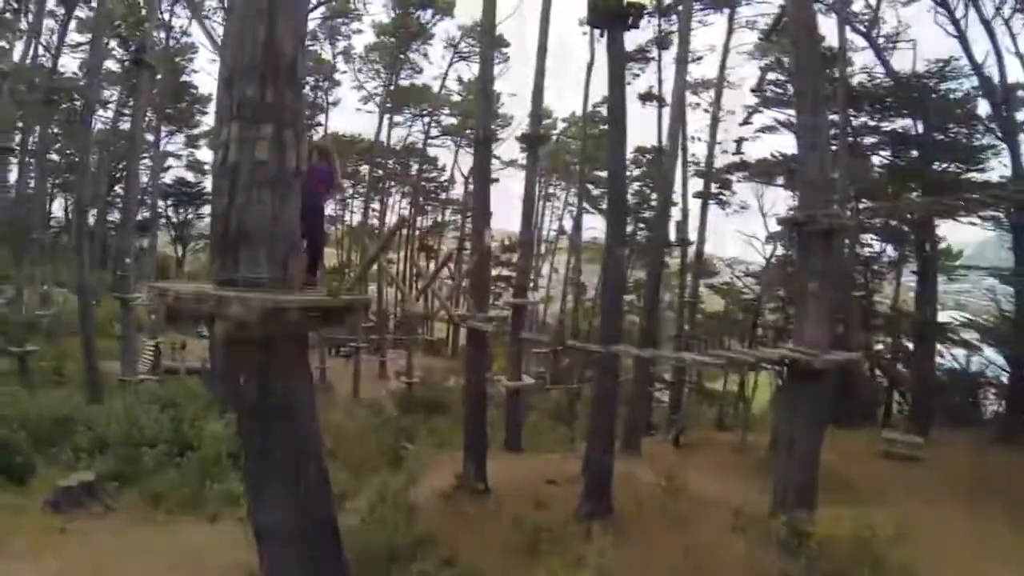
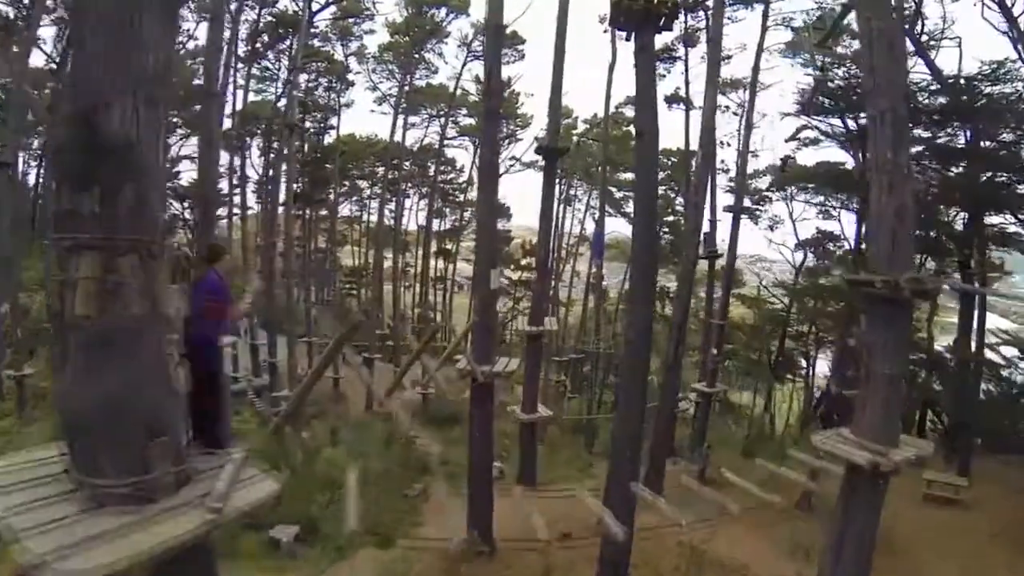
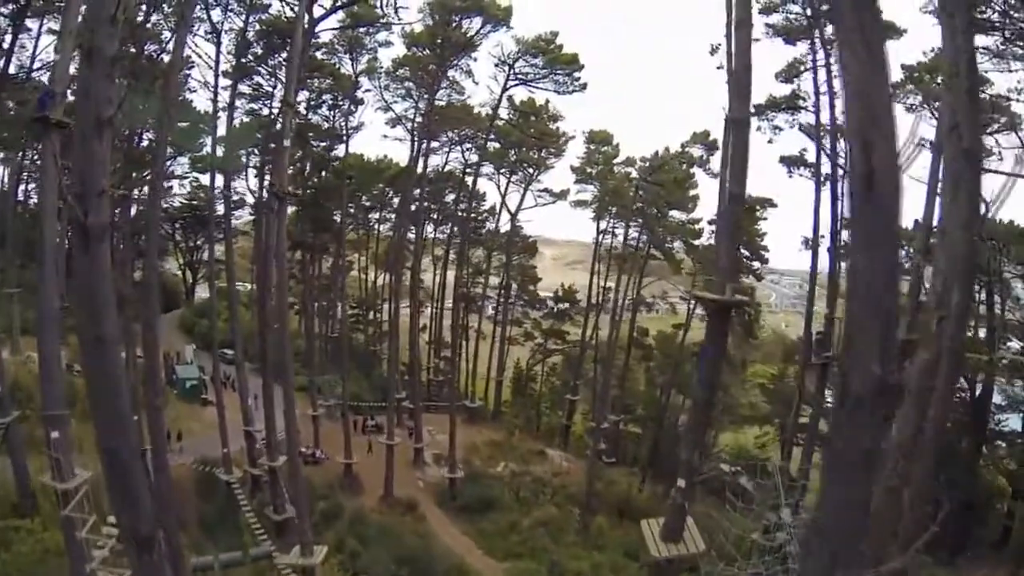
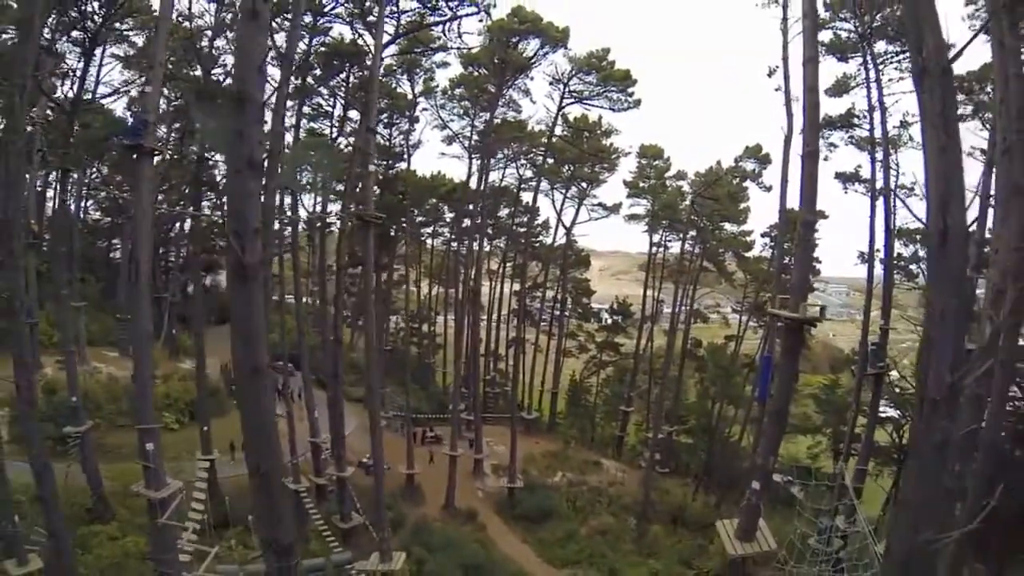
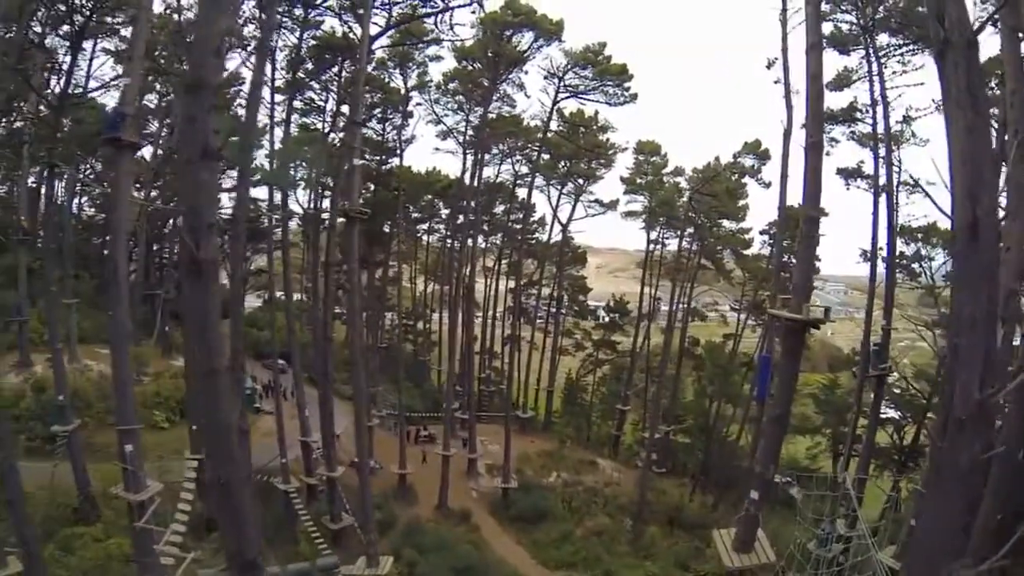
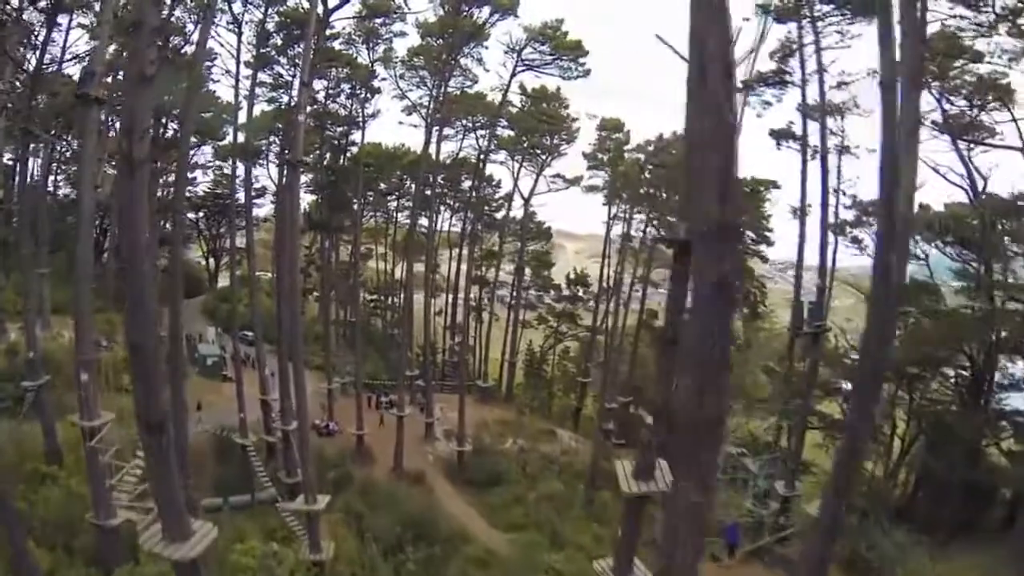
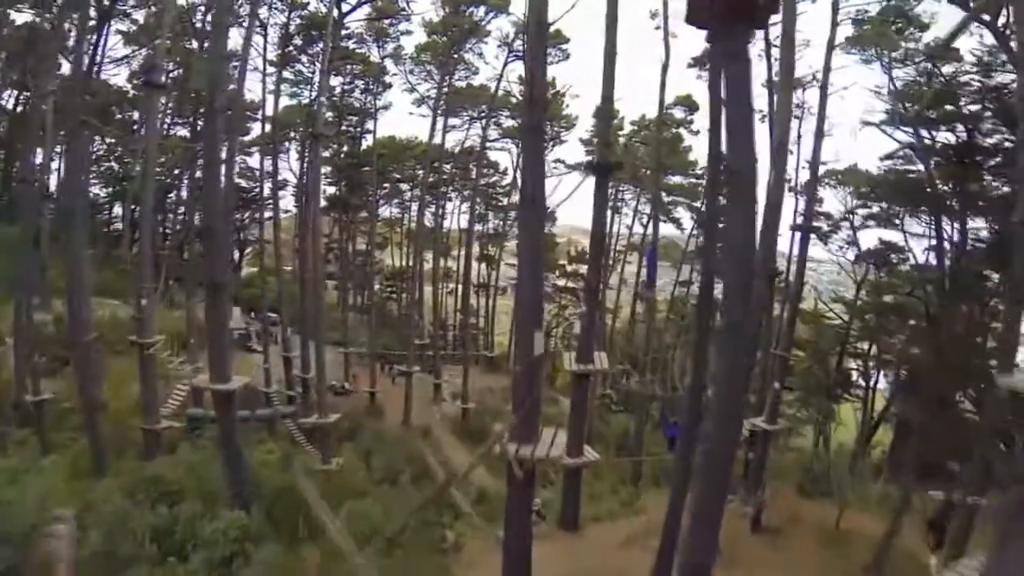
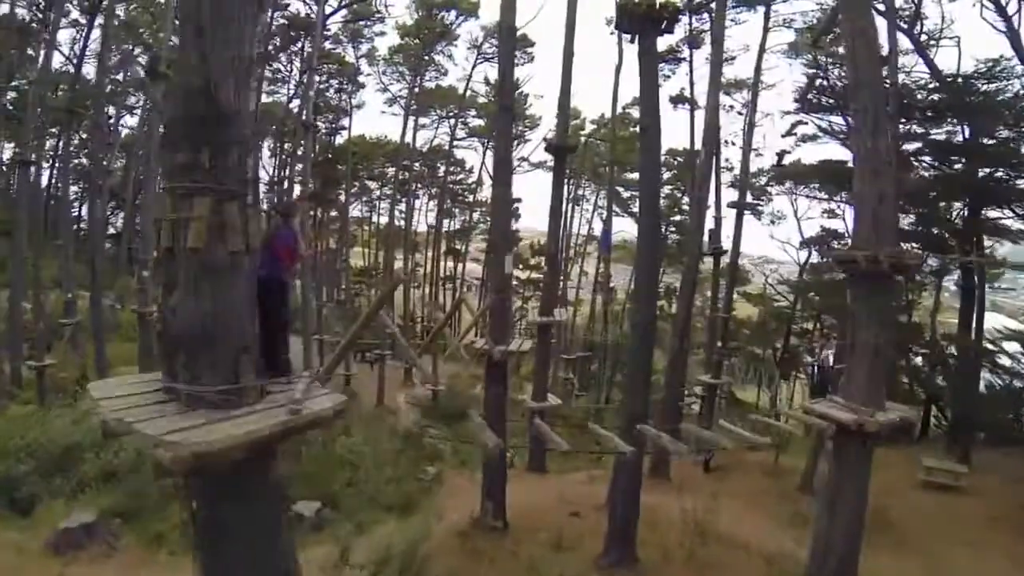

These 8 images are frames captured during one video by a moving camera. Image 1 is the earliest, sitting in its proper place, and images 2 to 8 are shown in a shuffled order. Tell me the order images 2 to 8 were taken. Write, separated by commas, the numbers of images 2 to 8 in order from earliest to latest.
8, 2, 7, 6, 3, 5, 4
